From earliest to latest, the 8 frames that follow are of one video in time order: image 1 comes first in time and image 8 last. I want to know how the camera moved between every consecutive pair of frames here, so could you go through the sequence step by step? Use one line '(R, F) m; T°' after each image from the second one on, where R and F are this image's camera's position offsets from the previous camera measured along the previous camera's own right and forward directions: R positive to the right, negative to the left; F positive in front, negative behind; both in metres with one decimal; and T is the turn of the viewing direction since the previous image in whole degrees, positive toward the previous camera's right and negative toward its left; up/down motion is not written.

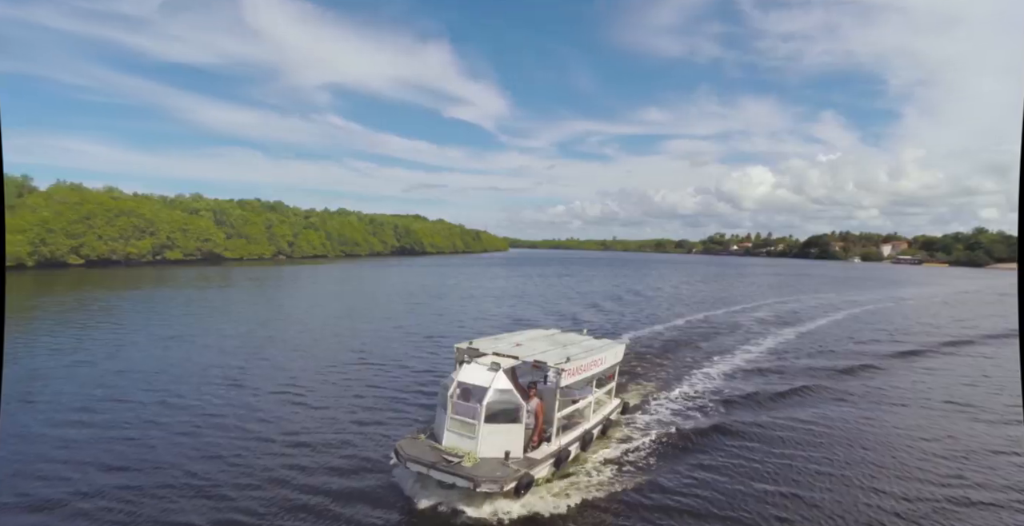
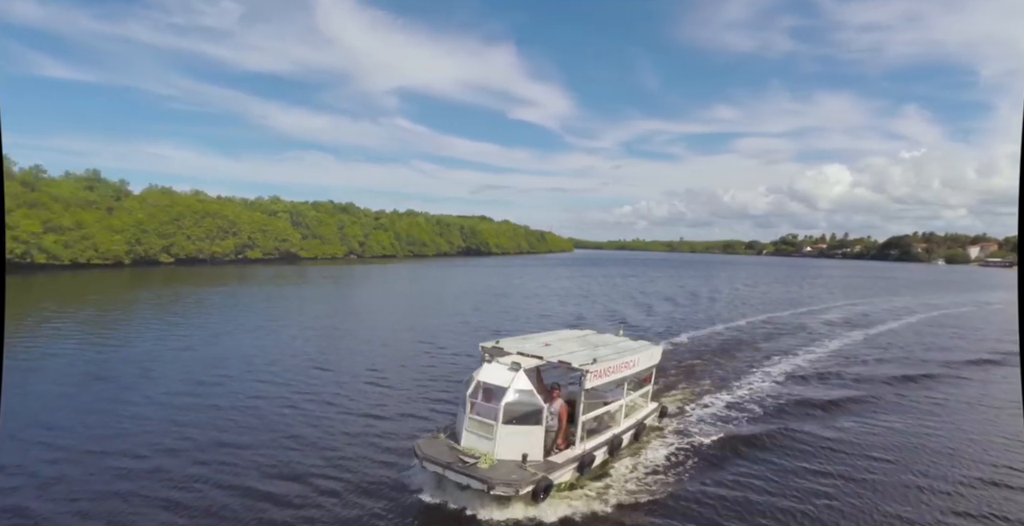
(+0.1, -0.5) m; -6°
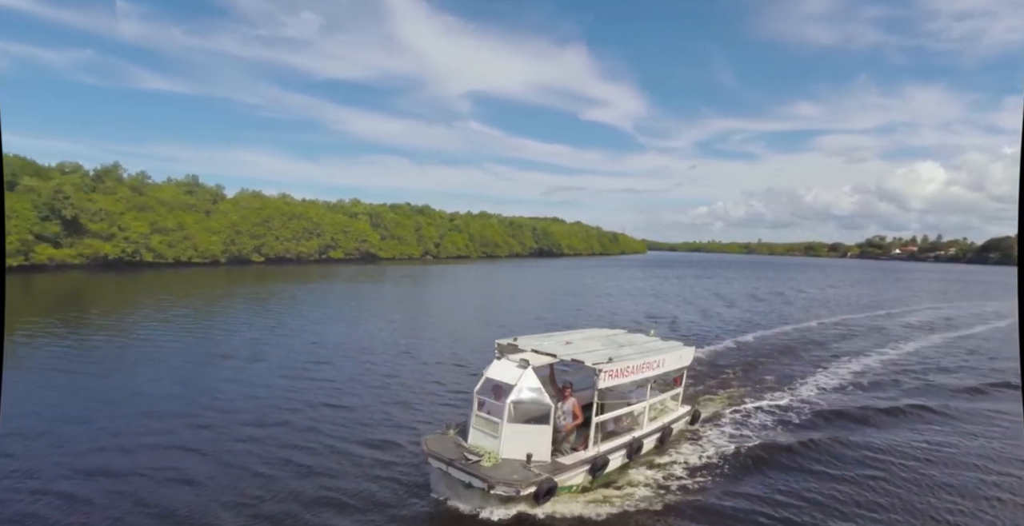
(+0.2, -0.8) m; -7°
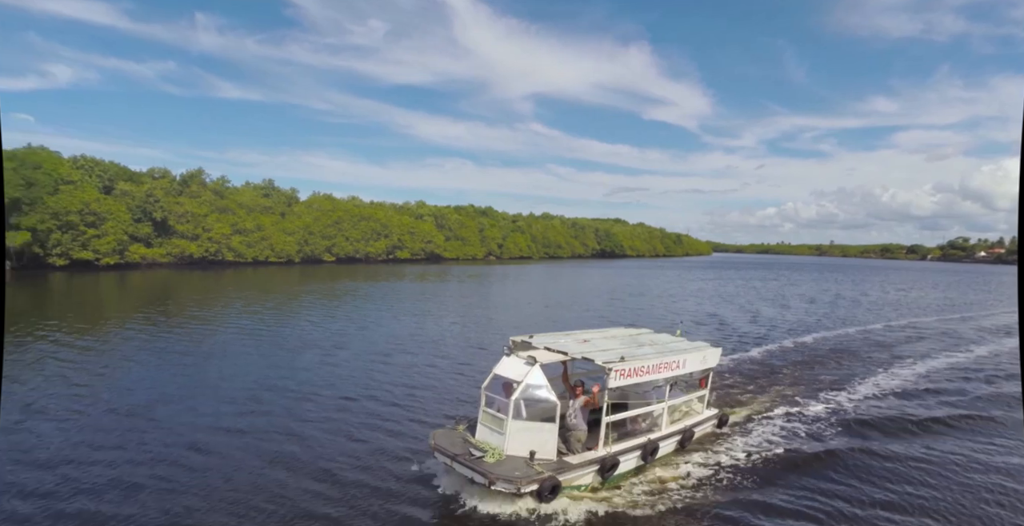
(+0.5, -0.2) m; -6°
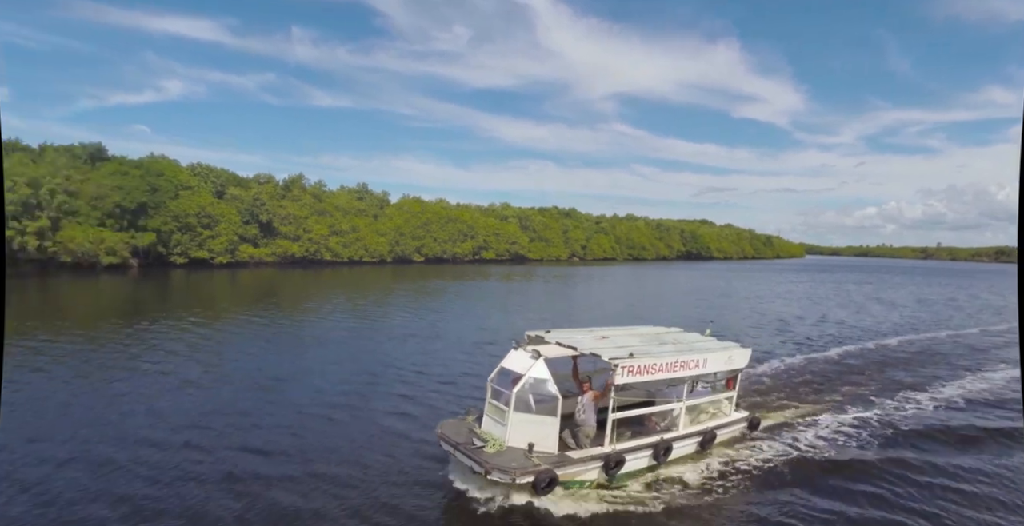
(+0.8, -0.1) m; -8°
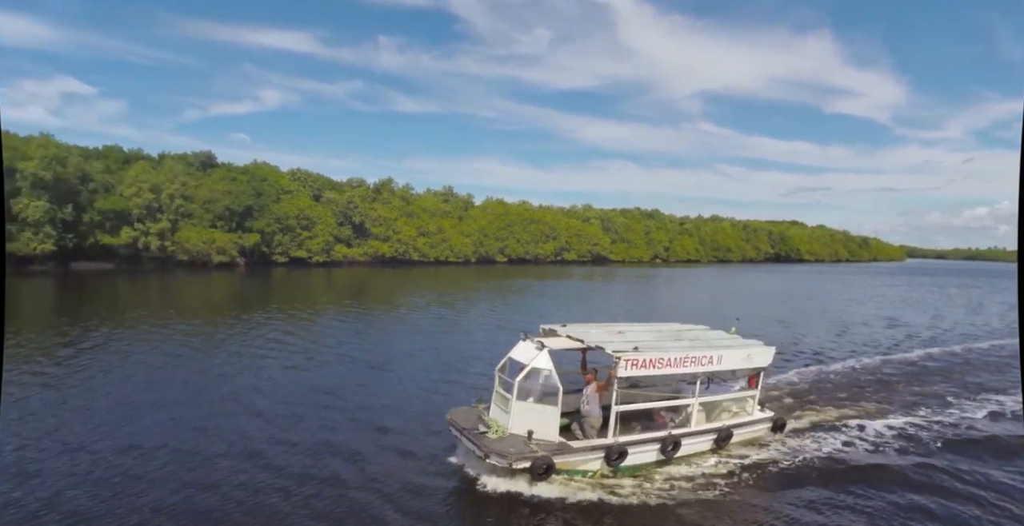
(+0.8, -0.2) m; -7°
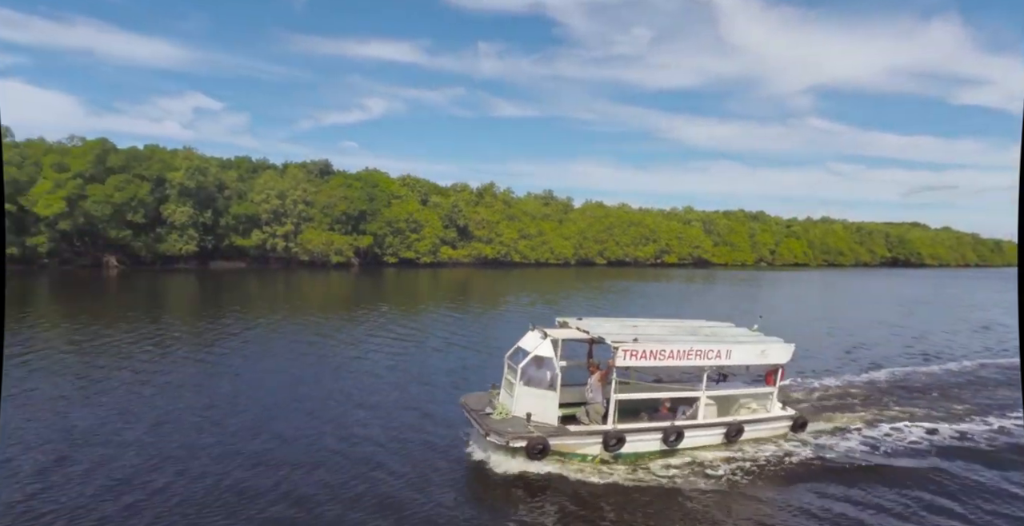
(+1.0, -0.4) m; -8°
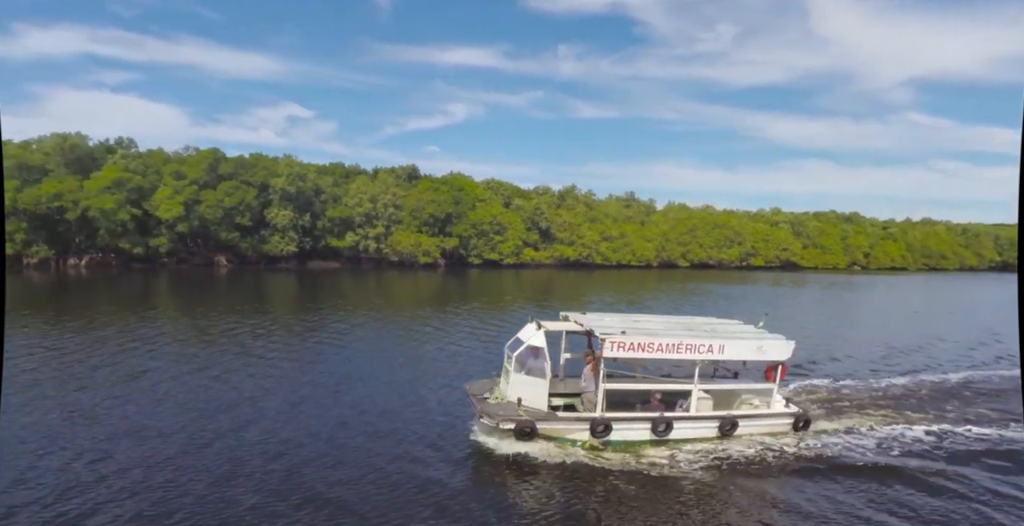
(+1.0, -0.4) m; -7°
